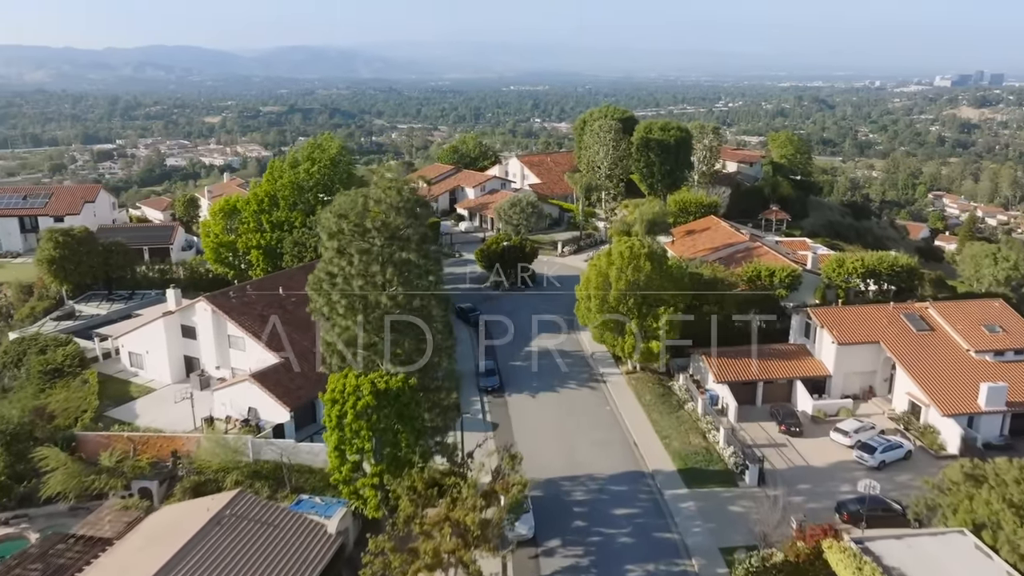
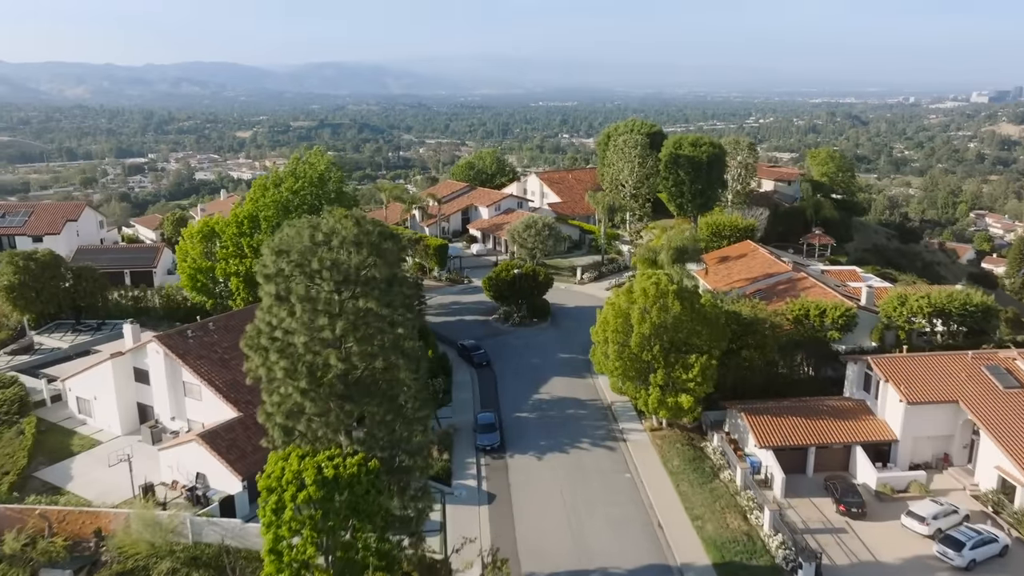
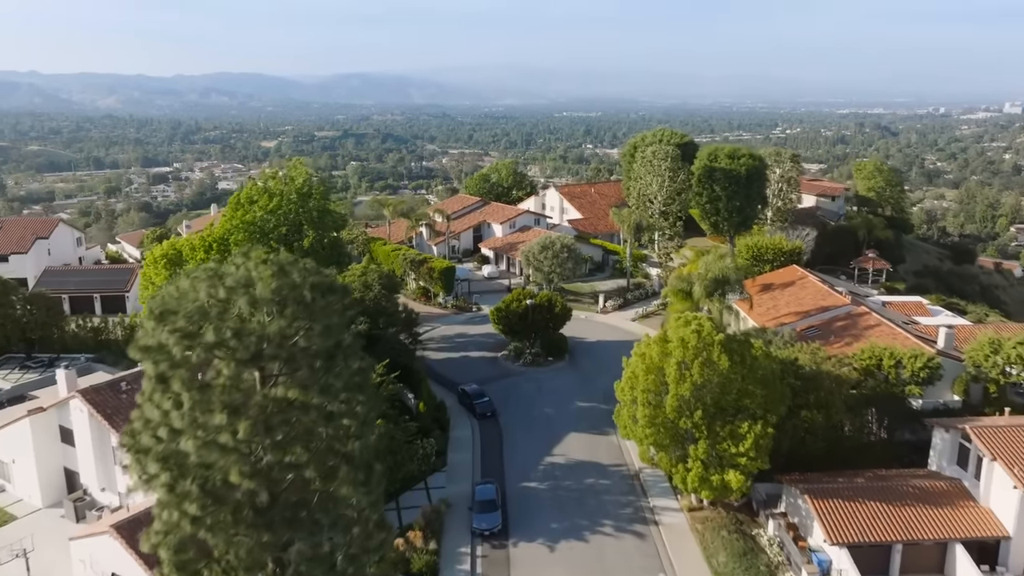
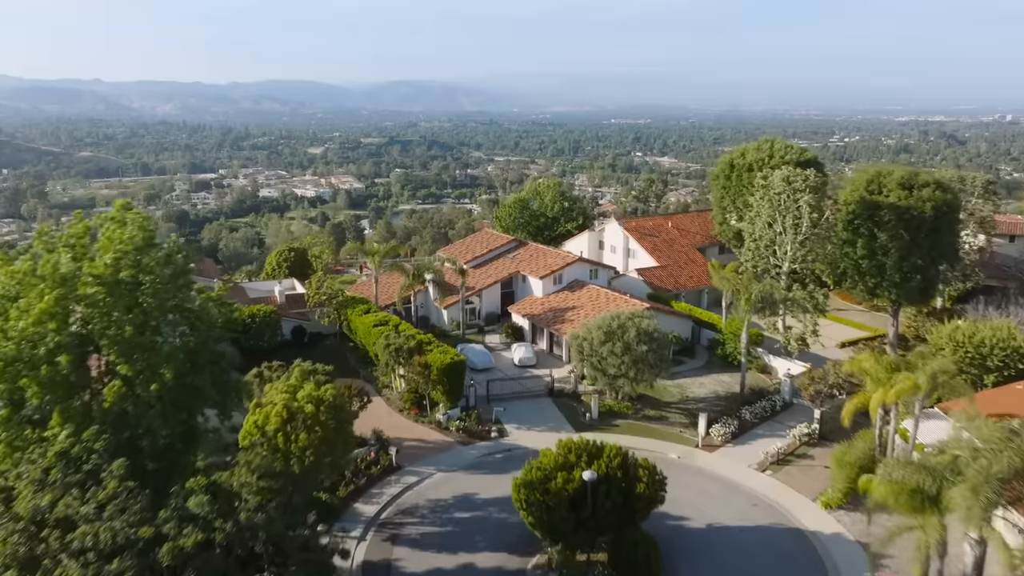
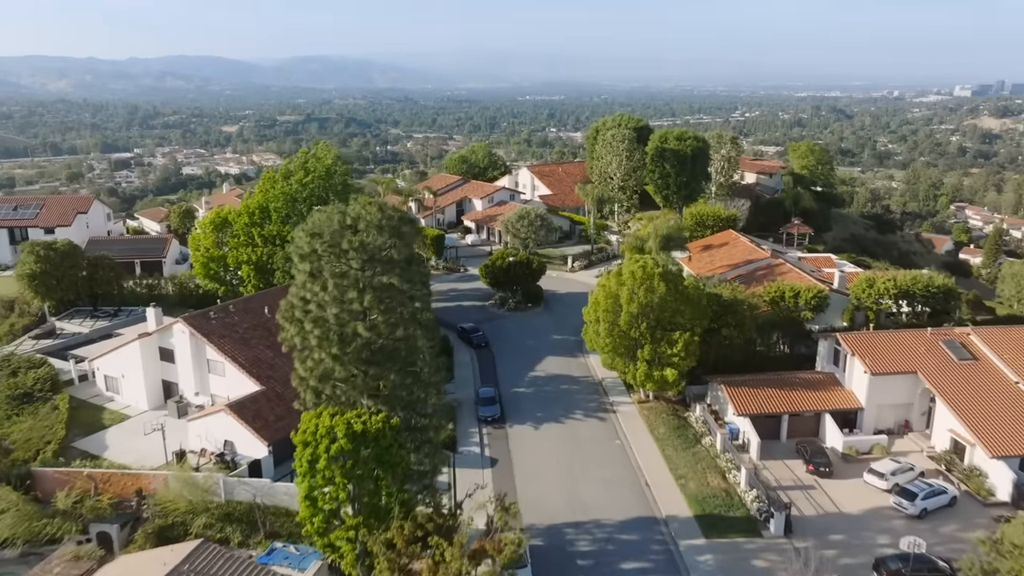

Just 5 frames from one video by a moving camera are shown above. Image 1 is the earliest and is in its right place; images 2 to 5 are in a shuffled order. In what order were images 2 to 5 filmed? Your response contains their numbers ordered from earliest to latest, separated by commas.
5, 2, 3, 4
